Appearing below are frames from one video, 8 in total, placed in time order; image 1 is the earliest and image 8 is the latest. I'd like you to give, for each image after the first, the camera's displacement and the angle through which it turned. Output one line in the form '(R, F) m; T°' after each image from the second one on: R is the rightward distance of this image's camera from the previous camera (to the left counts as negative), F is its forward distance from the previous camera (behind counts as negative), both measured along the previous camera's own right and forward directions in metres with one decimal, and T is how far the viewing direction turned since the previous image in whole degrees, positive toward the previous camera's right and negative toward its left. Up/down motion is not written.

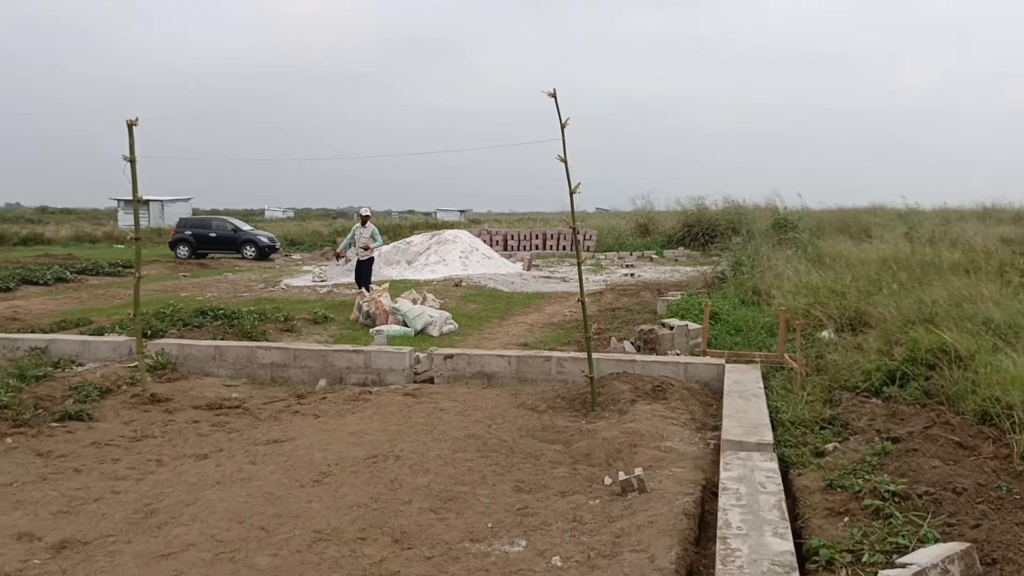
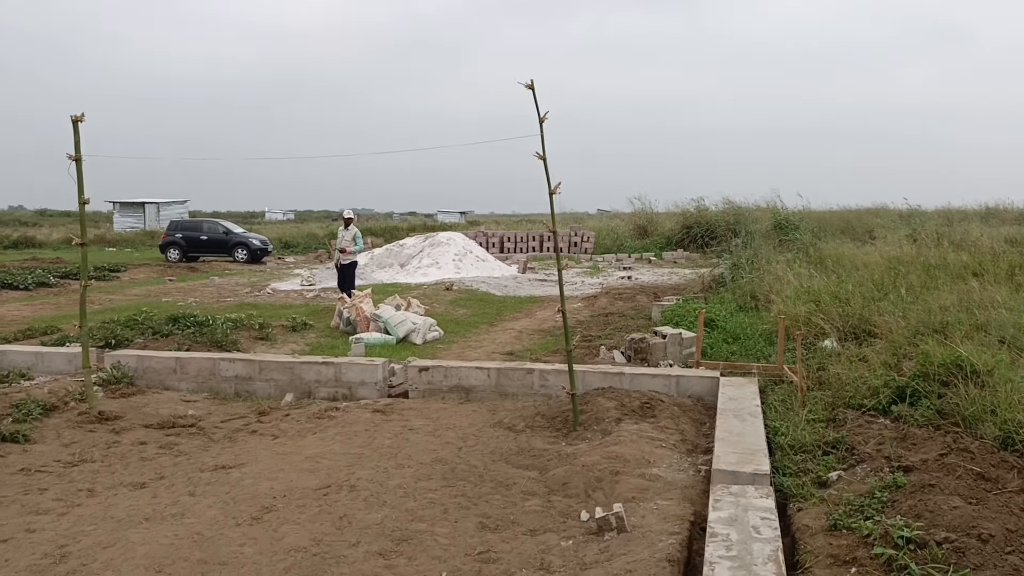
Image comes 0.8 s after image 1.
(+0.2, +0.5) m; 0°
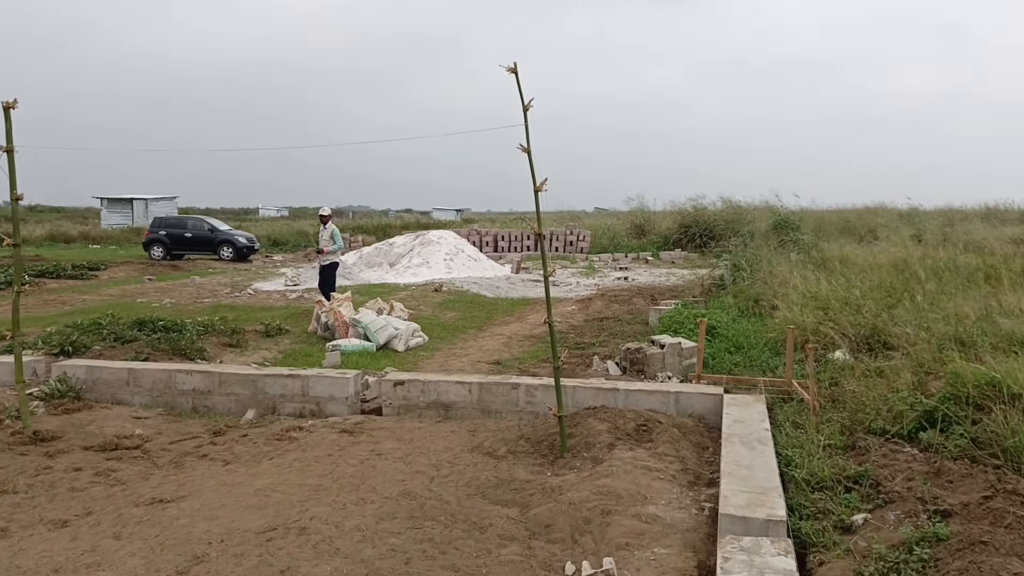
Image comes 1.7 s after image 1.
(+0.1, +0.6) m; 0°
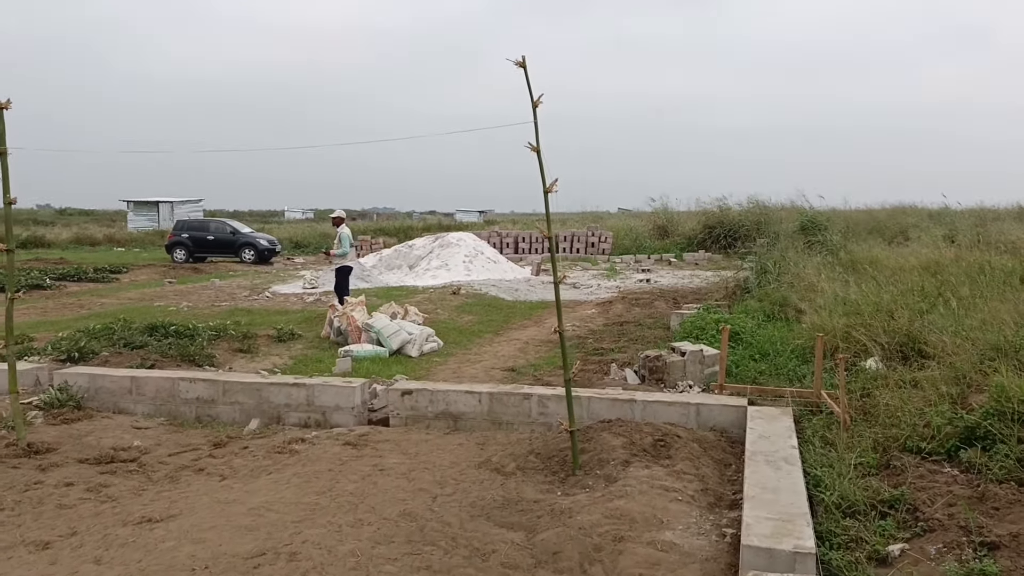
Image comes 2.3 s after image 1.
(+0.1, +0.3) m; -2°
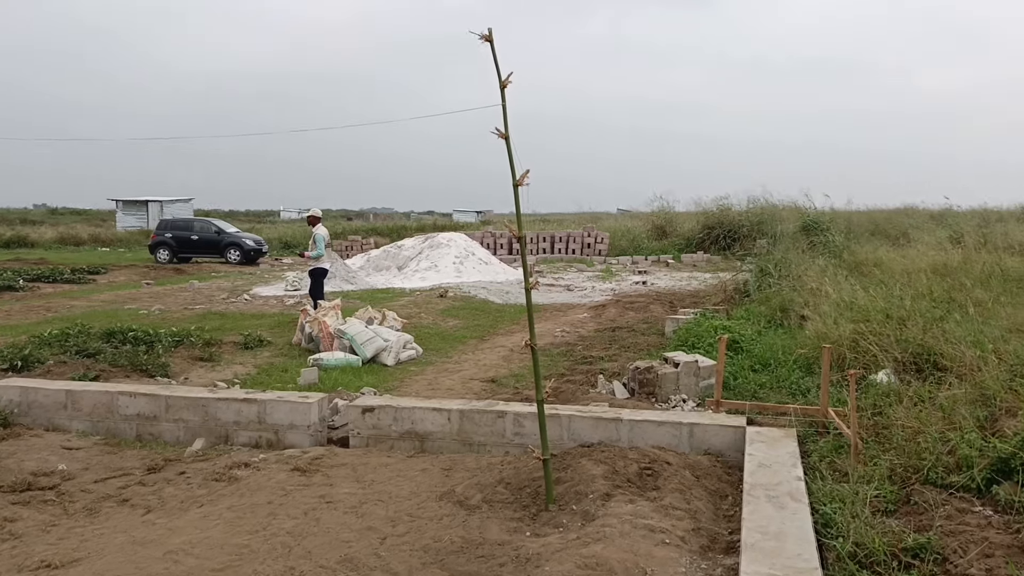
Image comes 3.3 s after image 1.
(+0.2, +0.6) m; 0°
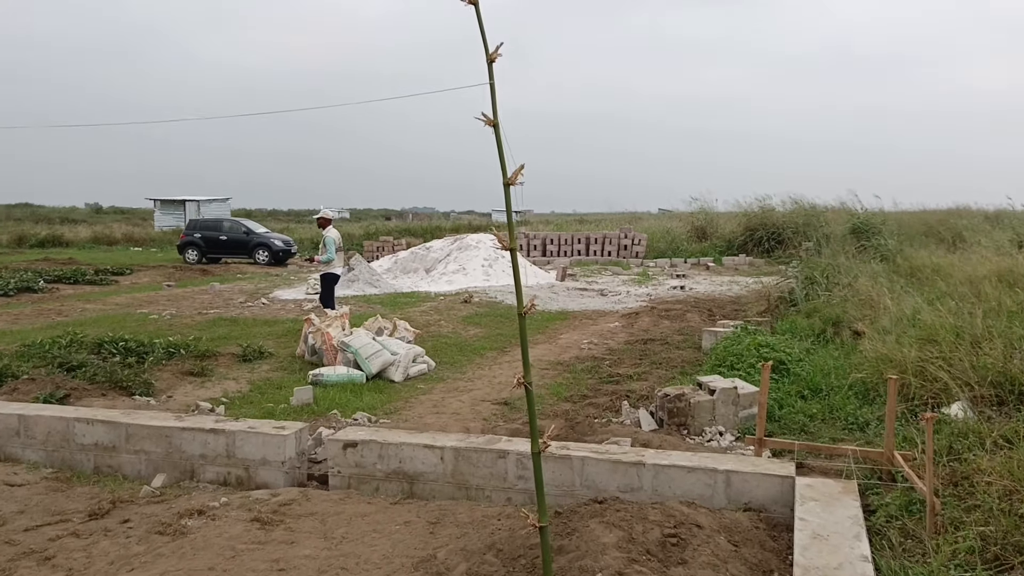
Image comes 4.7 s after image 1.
(+0.2, +0.8) m; -3°
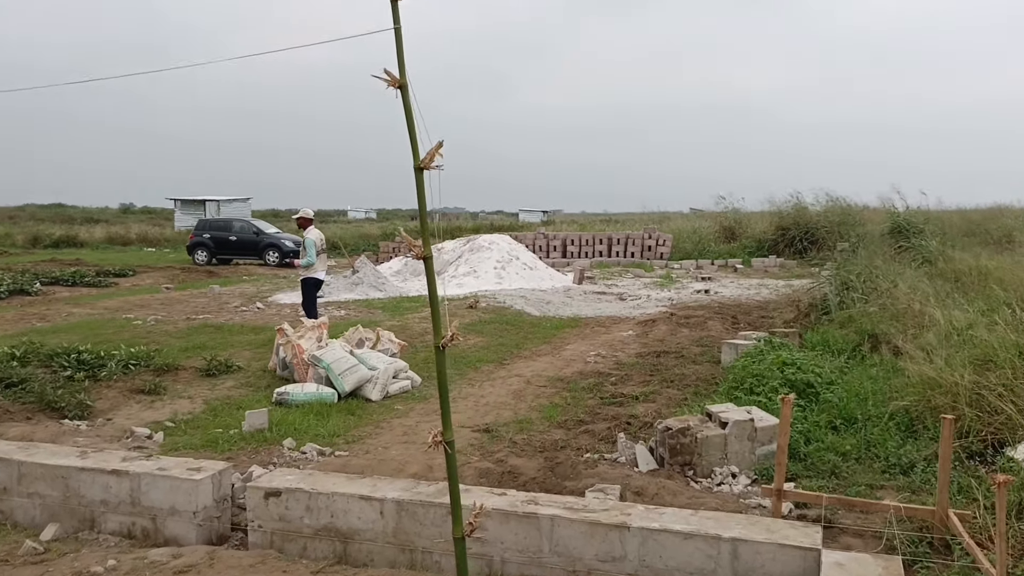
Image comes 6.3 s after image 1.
(+0.3, +0.9) m; -2°
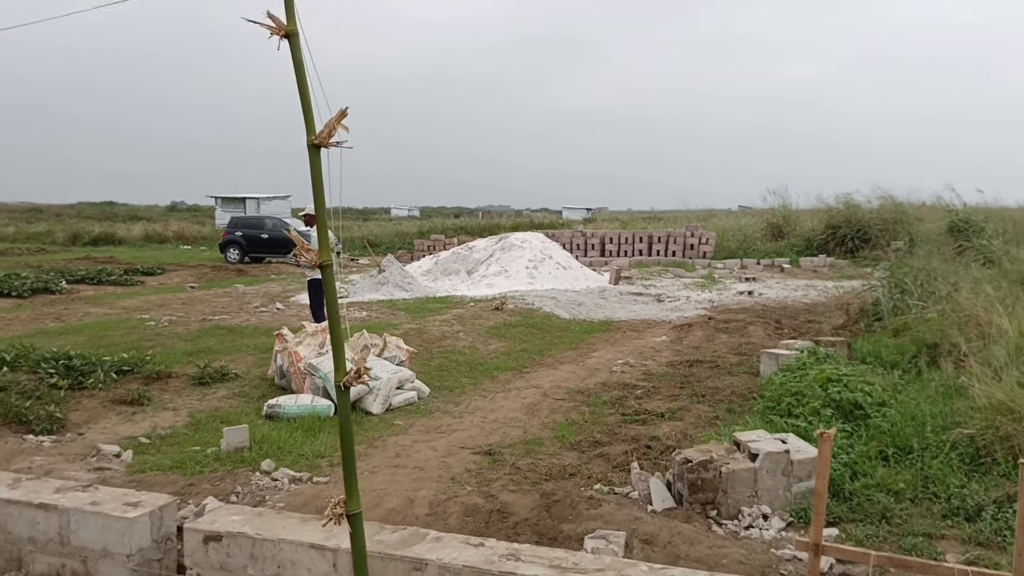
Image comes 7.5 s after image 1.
(+0.2, +0.6) m; -3°
